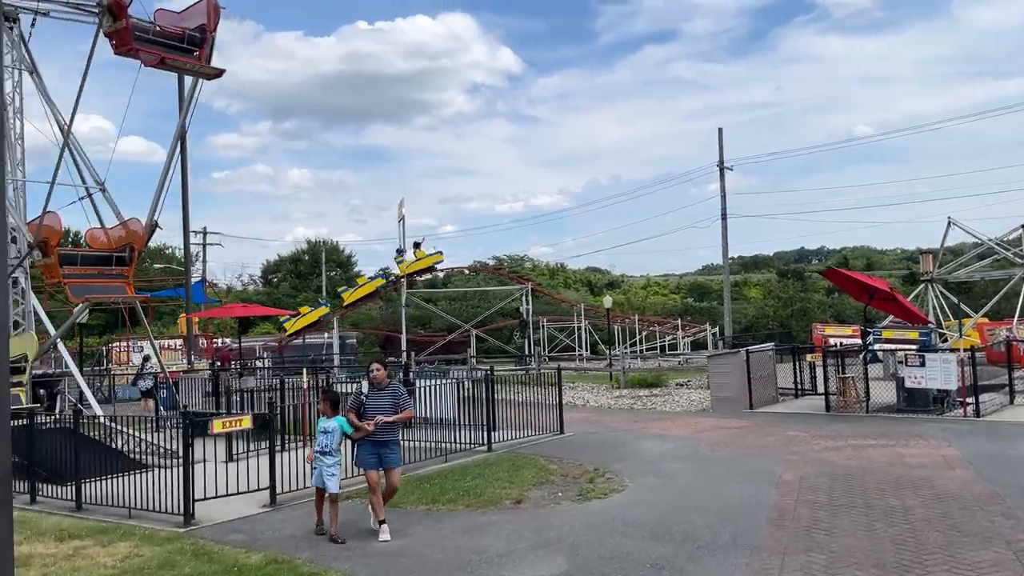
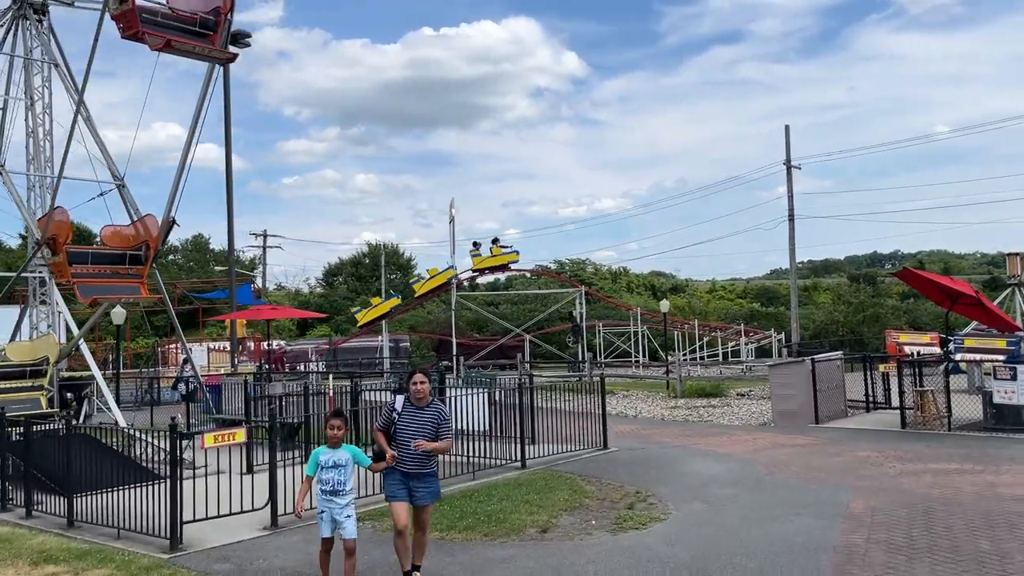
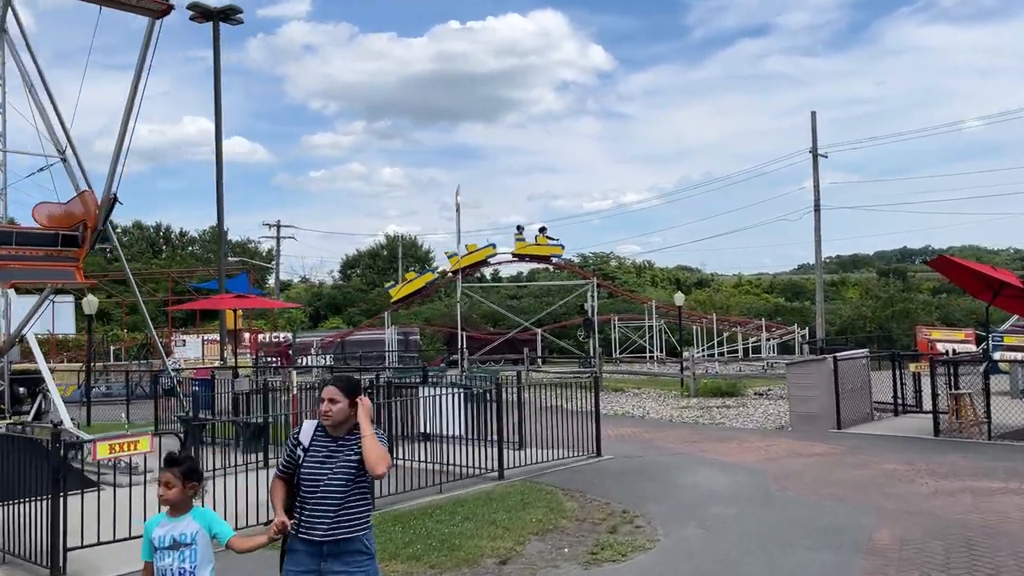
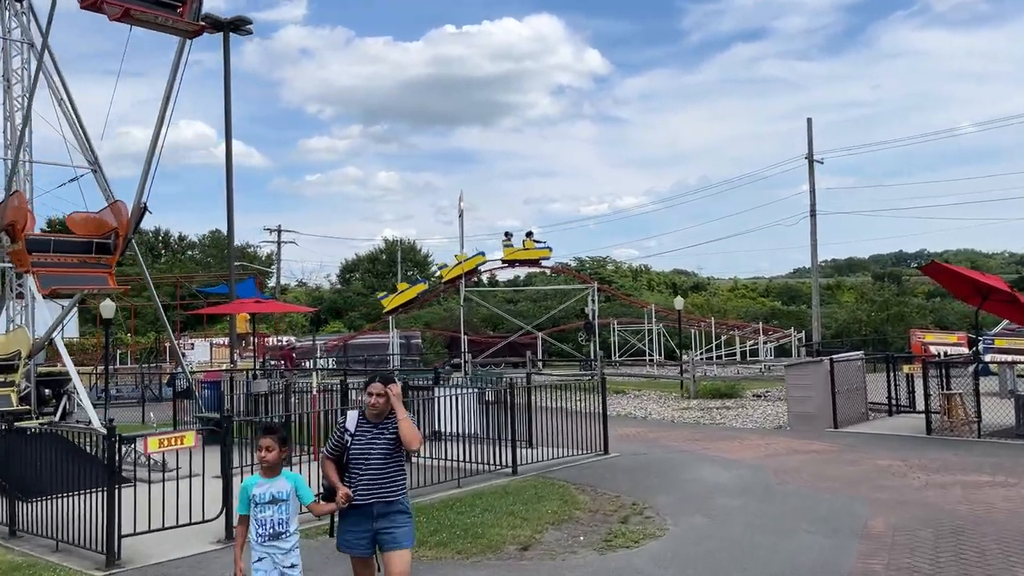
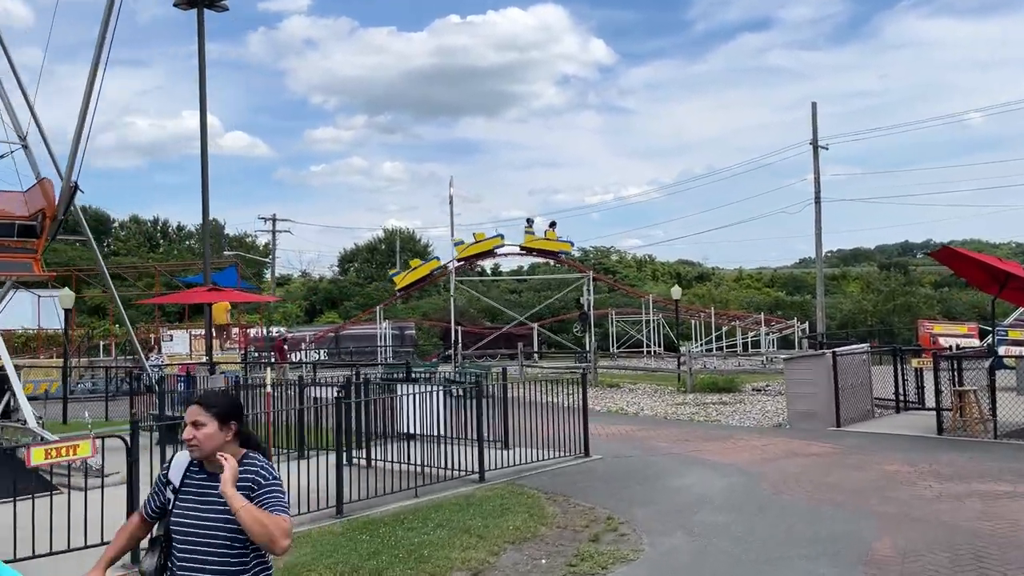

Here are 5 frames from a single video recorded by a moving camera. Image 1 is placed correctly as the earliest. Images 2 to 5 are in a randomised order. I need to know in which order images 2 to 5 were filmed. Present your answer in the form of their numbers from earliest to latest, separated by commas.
2, 4, 3, 5
